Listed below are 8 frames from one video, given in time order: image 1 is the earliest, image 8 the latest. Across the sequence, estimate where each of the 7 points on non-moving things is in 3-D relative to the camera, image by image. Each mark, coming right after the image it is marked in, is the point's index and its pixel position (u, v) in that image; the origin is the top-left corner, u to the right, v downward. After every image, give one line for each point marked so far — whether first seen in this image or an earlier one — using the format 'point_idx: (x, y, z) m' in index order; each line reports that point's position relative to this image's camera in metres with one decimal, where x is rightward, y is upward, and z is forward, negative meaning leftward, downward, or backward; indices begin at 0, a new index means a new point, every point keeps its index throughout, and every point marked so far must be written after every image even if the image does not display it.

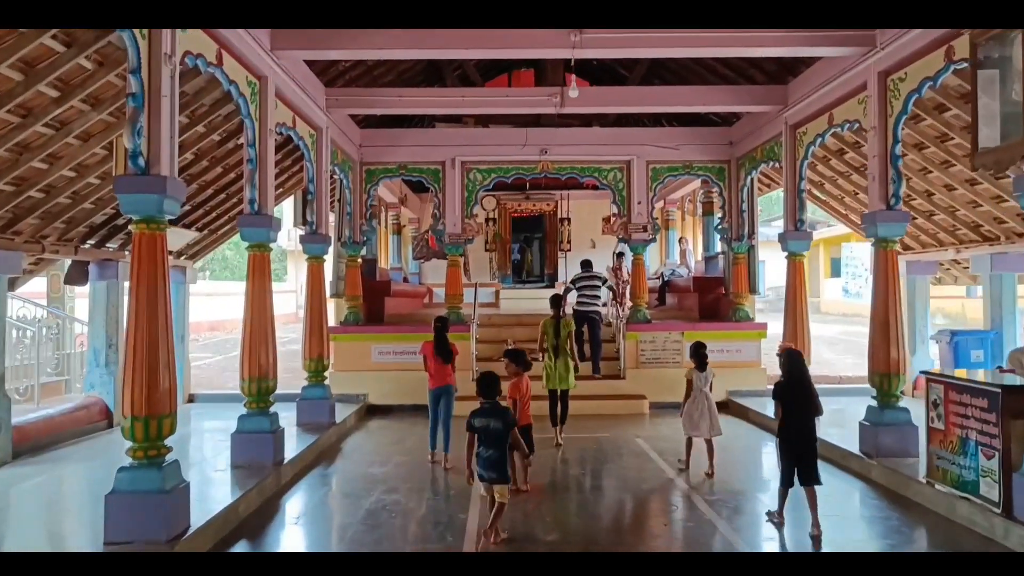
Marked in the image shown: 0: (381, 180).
0: (-1.6, +1.3, +10.1) m
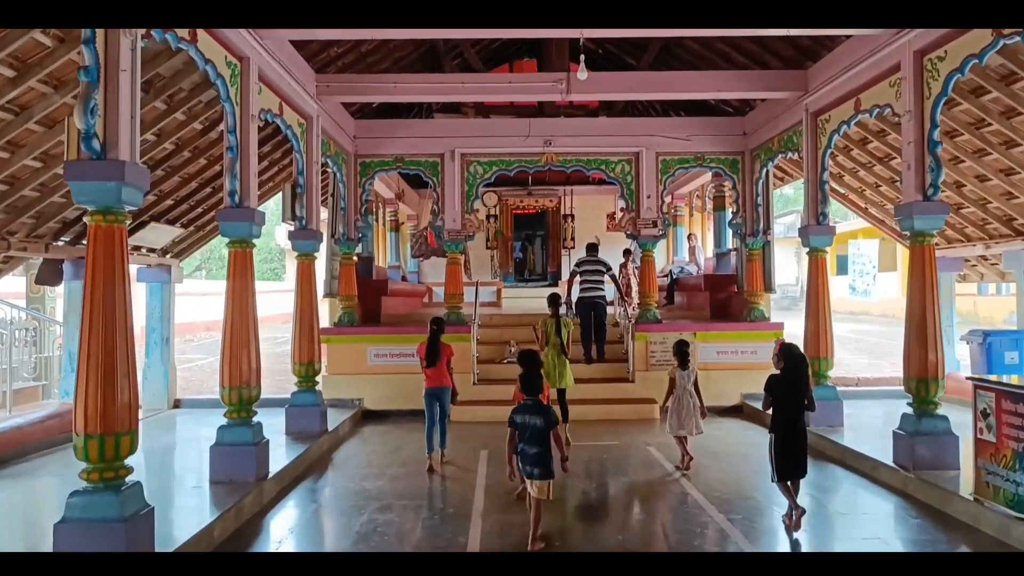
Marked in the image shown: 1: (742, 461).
0: (-1.6, +1.3, +9.6) m
1: (+2.0, -1.5, +7.3) m
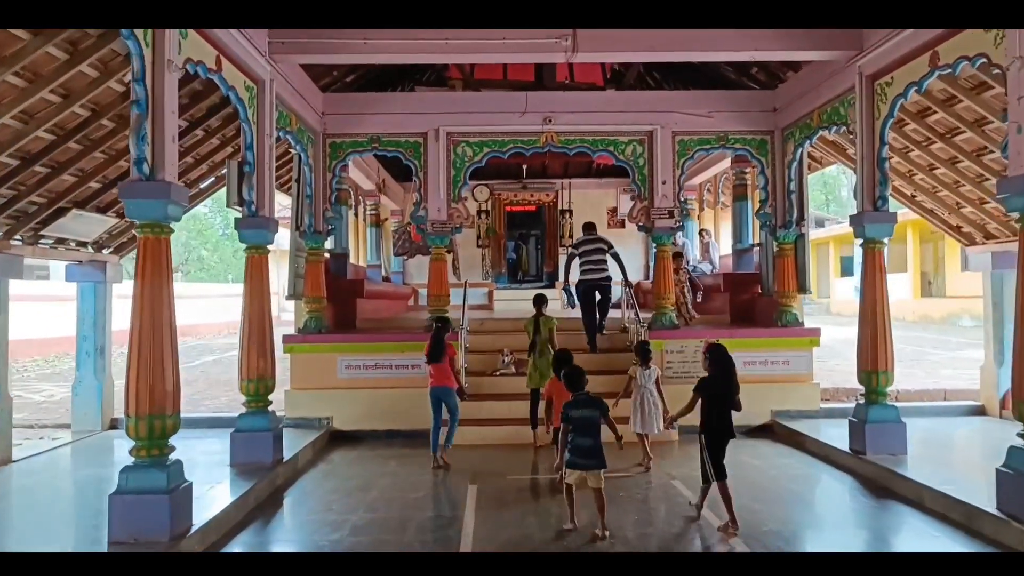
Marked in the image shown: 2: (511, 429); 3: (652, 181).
0: (-1.7, +1.3, +8.3) m
1: (+2.0, -1.5, +6.0) m
2: (0.0, -1.3, +7.7) m
3: (+1.4, +1.1, +8.4) m
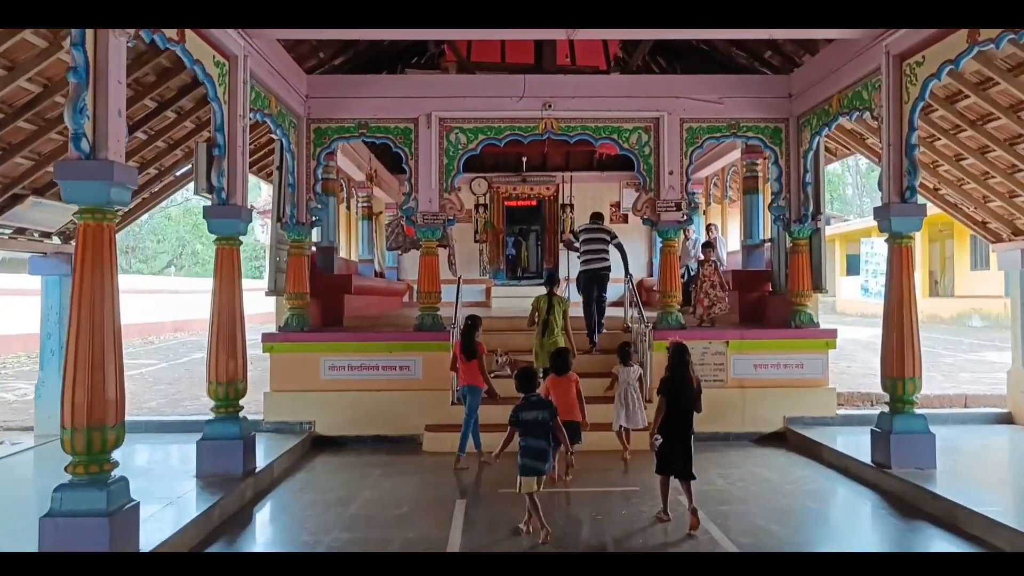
0: (-1.7, +1.4, +7.8) m
1: (+1.9, -1.5, +5.5) m
2: (0.0, -1.3, +7.1) m
3: (+1.4, +1.1, +7.8) m
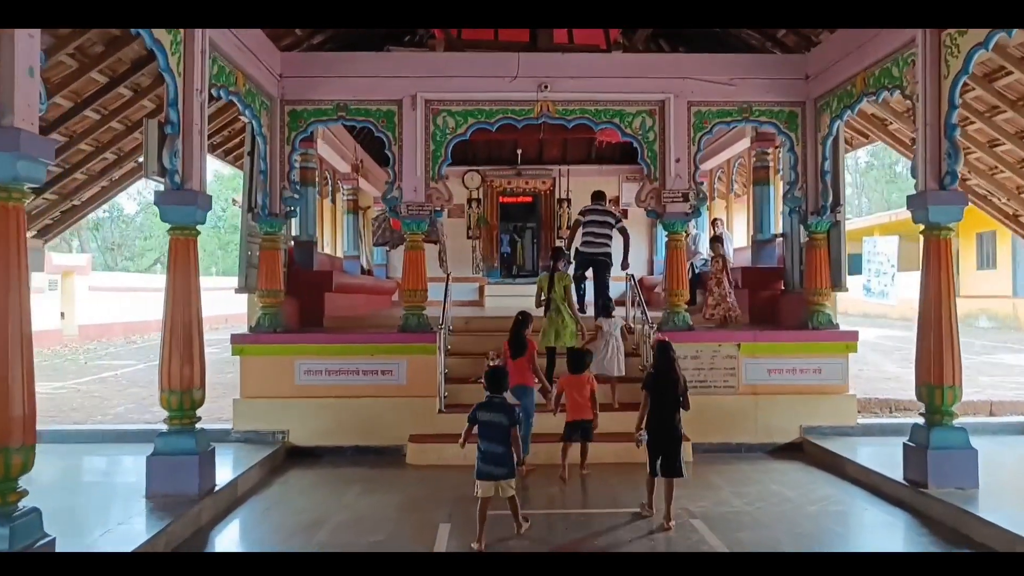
0: (-1.8, +1.4, +7.1) m
1: (+1.9, -1.4, +4.9) m
2: (-0.1, -1.3, +6.5) m
3: (+1.3, +1.1, +7.2) m
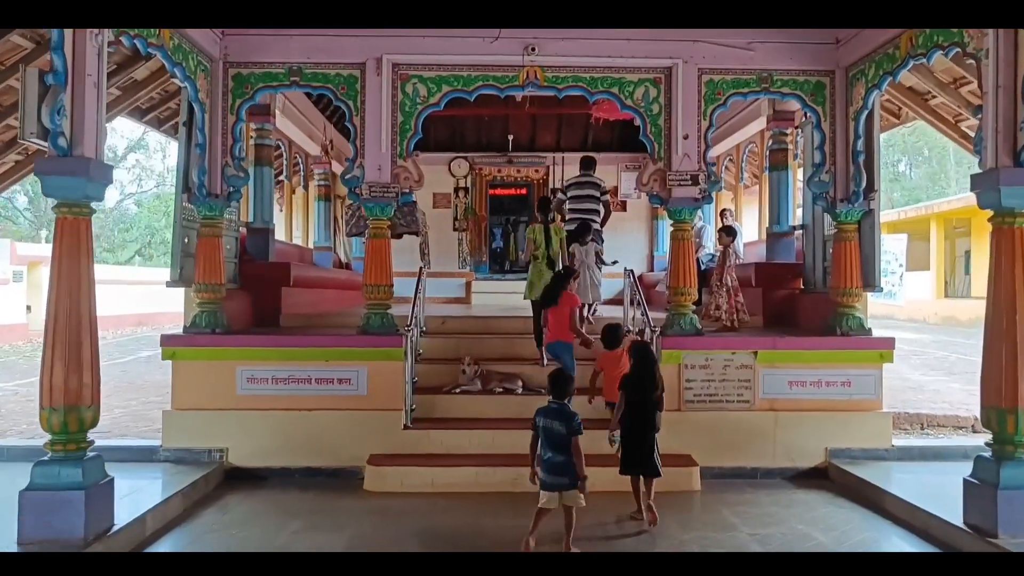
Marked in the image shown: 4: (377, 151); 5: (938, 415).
0: (-1.9, +1.5, +6.1) m
1: (+1.7, -1.4, +3.9) m
2: (-0.3, -1.2, +5.5) m
3: (+1.2, +1.1, +6.2) m
4: (-1.0, +1.0, +6.1) m
5: (+3.9, -1.2, +7.5) m
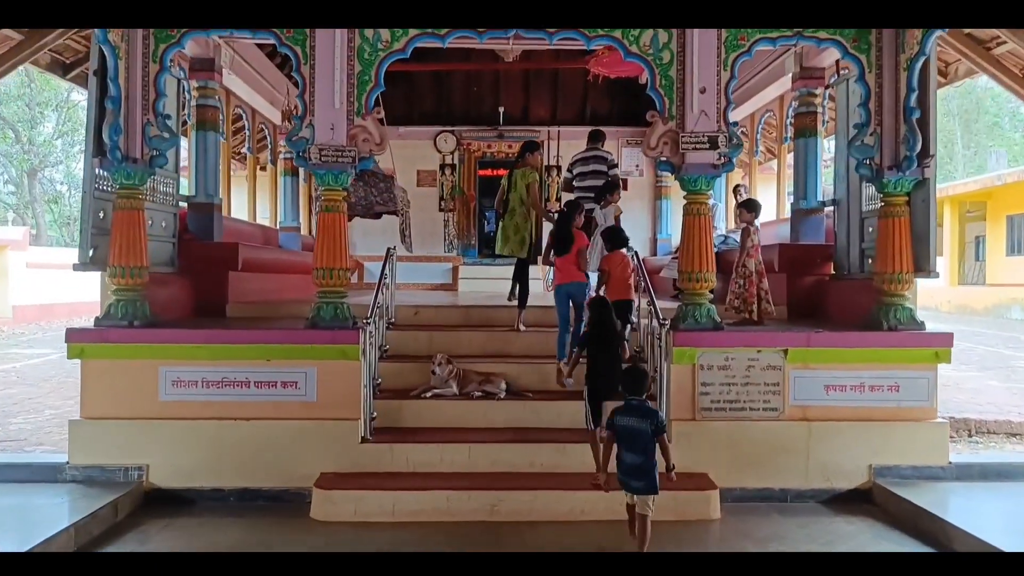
0: (-2.0, +1.6, +5.1) m
1: (+1.6, -1.4, +2.9) m
2: (-0.4, -1.1, +4.5) m
3: (+1.1, +1.2, +5.2) m
4: (-1.1, +1.1, +5.1) m
5: (+3.8, -1.0, +6.5) m
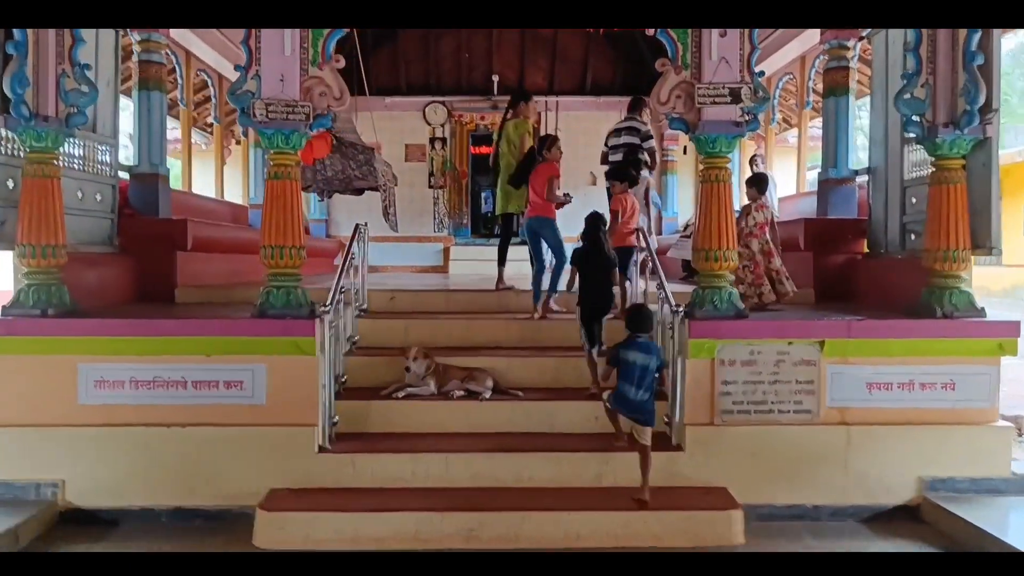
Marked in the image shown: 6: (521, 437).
0: (-2.1, +1.6, +4.3) m
1: (+1.5, -1.3, +2.1) m
2: (-0.5, -1.1, +3.8) m
3: (+1.0, +1.3, +4.4) m
4: (-1.2, +1.2, +4.3) m
5: (+3.7, -0.9, +5.8) m
6: (0.0, -0.8, +4.3) m
